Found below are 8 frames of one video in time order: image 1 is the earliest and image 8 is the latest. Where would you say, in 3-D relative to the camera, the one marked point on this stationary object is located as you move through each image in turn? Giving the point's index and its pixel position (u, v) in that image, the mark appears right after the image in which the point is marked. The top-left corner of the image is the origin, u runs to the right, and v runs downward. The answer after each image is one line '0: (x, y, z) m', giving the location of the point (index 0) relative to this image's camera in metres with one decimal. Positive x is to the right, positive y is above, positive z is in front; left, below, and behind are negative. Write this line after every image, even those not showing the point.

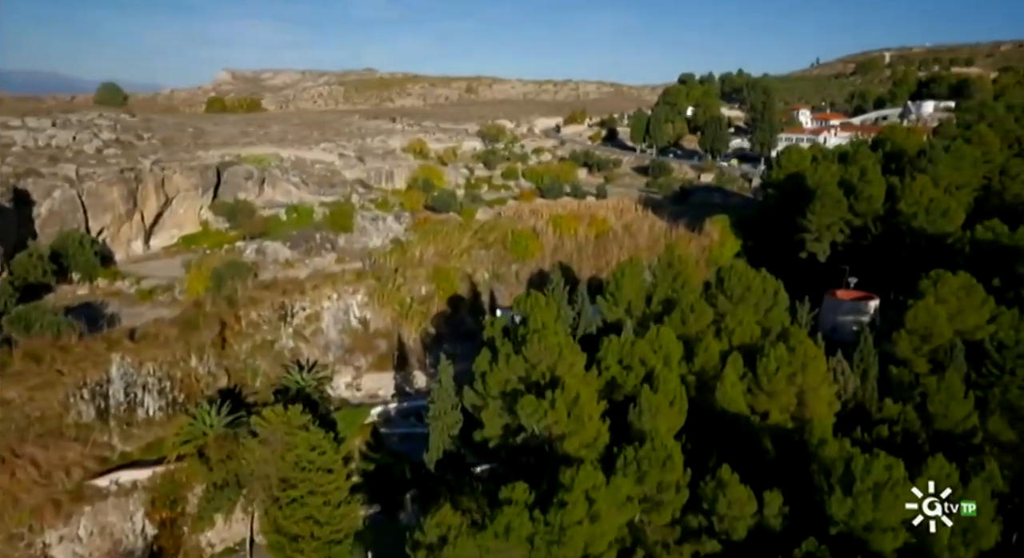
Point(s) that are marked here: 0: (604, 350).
0: (+2.4, -1.9, +17.3) m
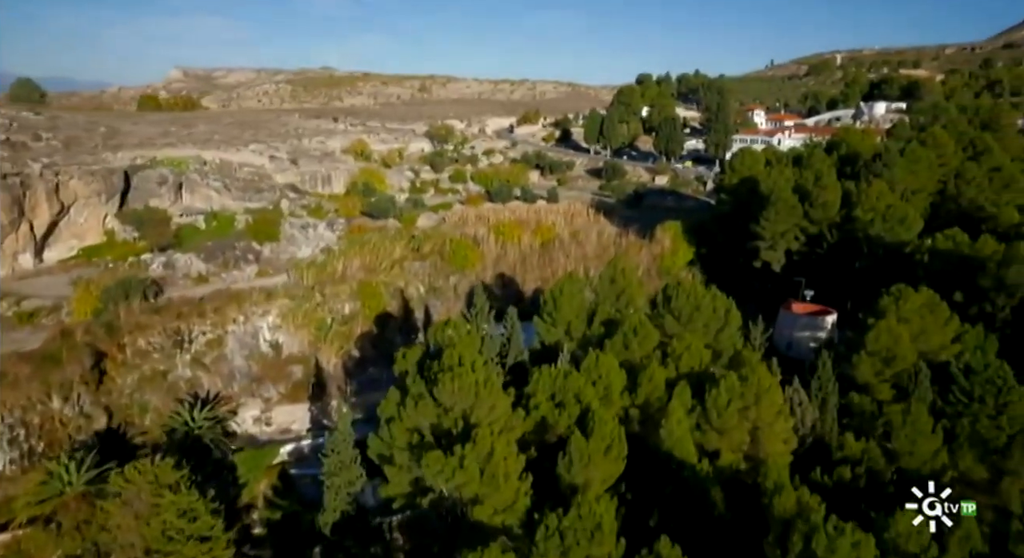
0: (+0.5, -2.4, +15.2) m
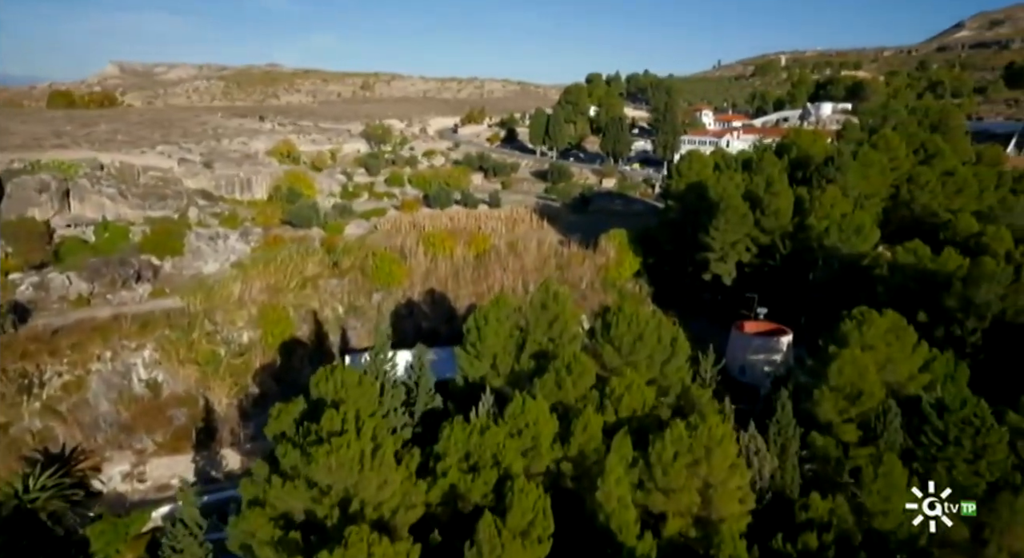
0: (-1.3, -3.1, +12.5) m
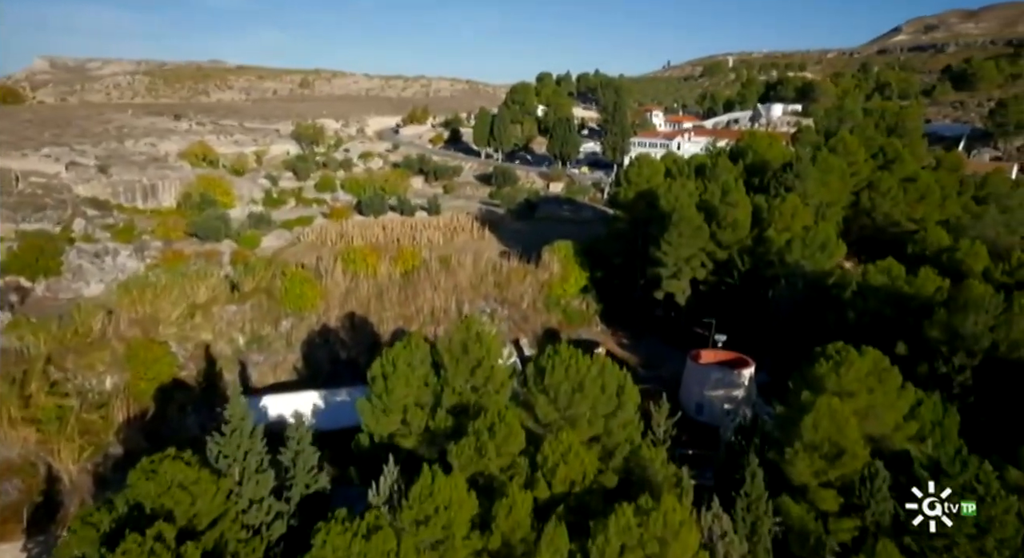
0: (-2.8, -3.9, +9.4) m
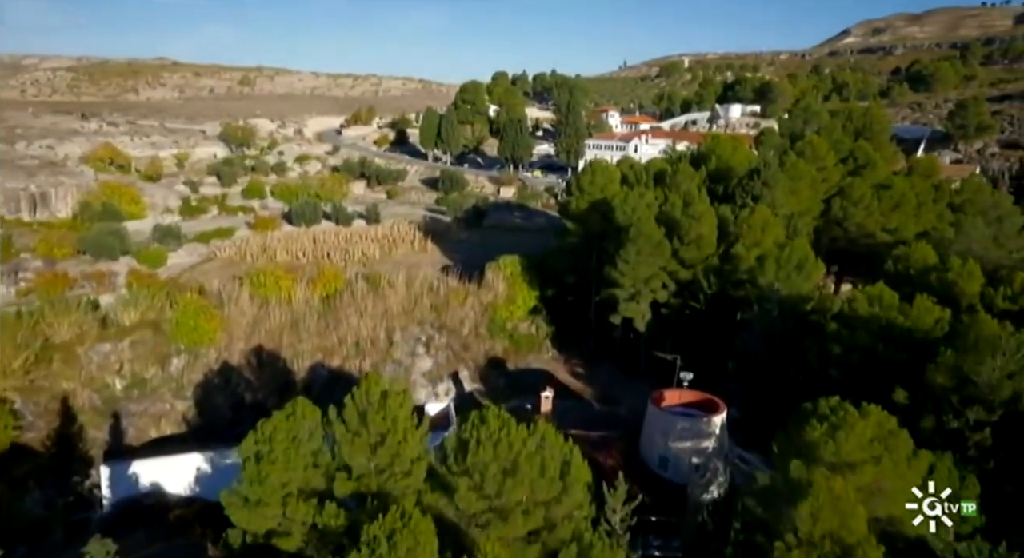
0: (-3.9, -4.7, +6.1) m
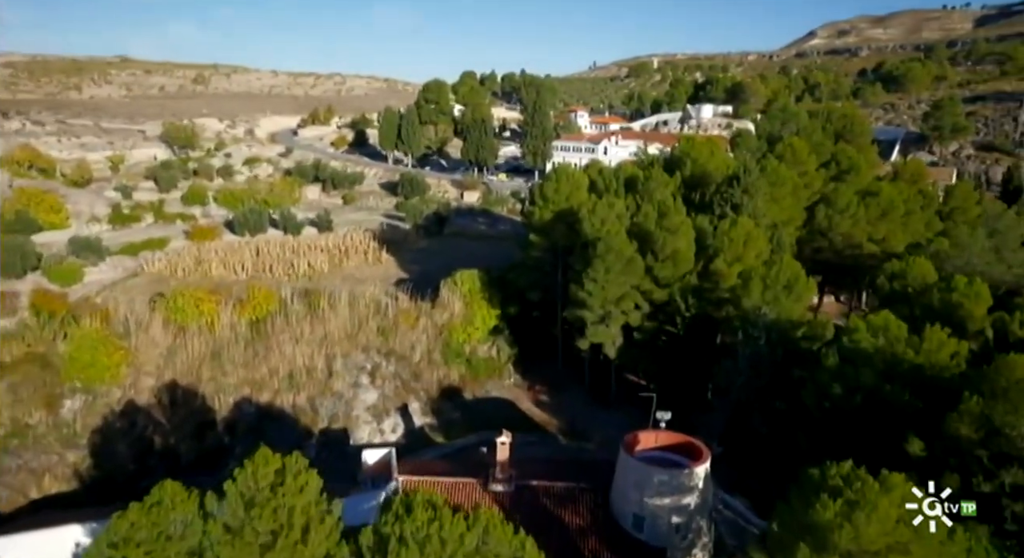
0: (-4.5, -5.3, +3.5) m
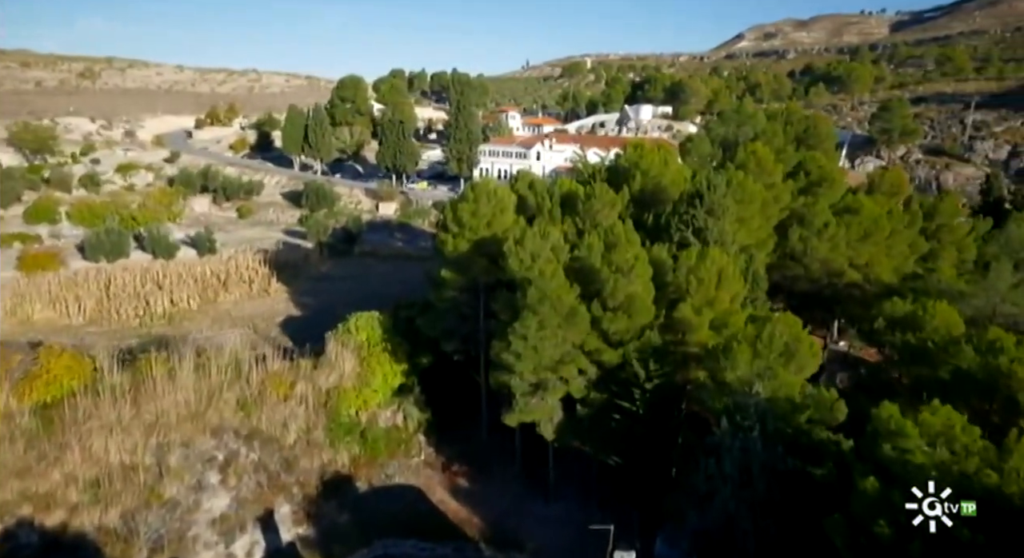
0: (-5.0, -6.6, -1.9) m
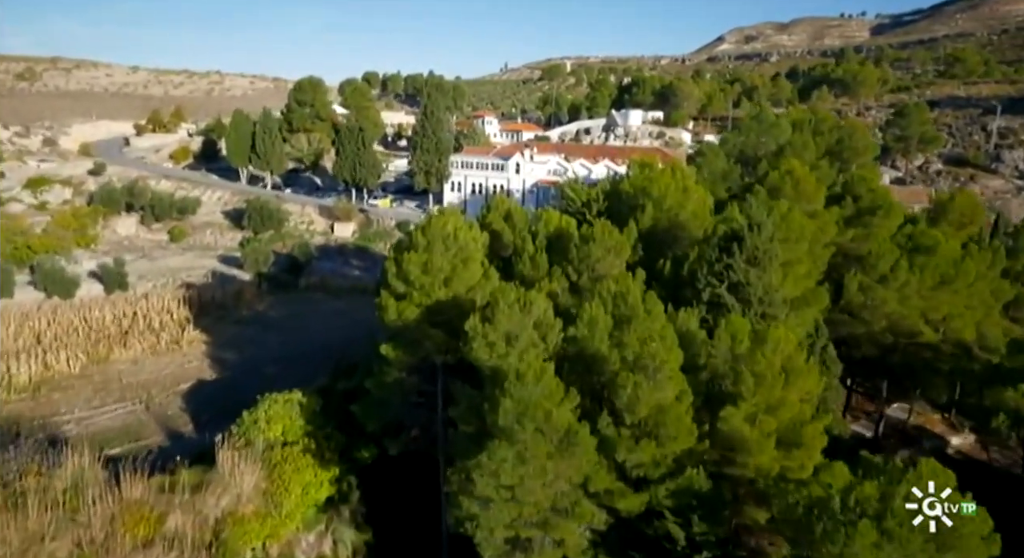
0: (-5.0, -8.0, -7.0) m
